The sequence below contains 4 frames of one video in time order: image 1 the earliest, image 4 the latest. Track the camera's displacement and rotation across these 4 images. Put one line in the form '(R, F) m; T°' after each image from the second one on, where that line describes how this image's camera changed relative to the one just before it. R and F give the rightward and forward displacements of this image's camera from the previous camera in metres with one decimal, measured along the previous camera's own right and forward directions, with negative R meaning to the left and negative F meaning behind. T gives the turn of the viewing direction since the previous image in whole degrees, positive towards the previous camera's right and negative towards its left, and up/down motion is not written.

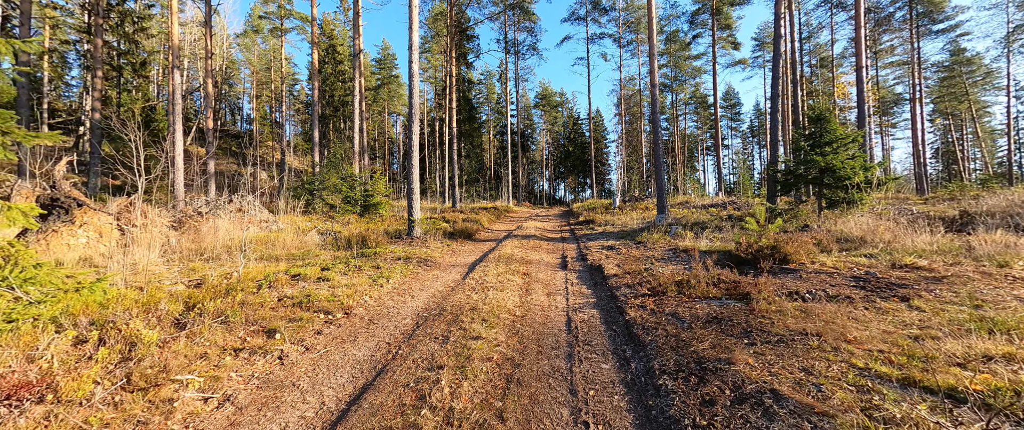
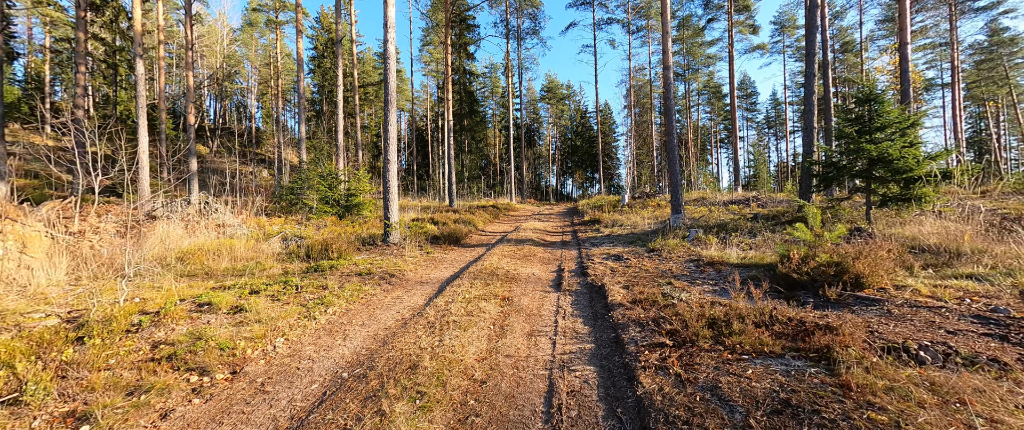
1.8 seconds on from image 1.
(+0.4, +1.3) m; -1°
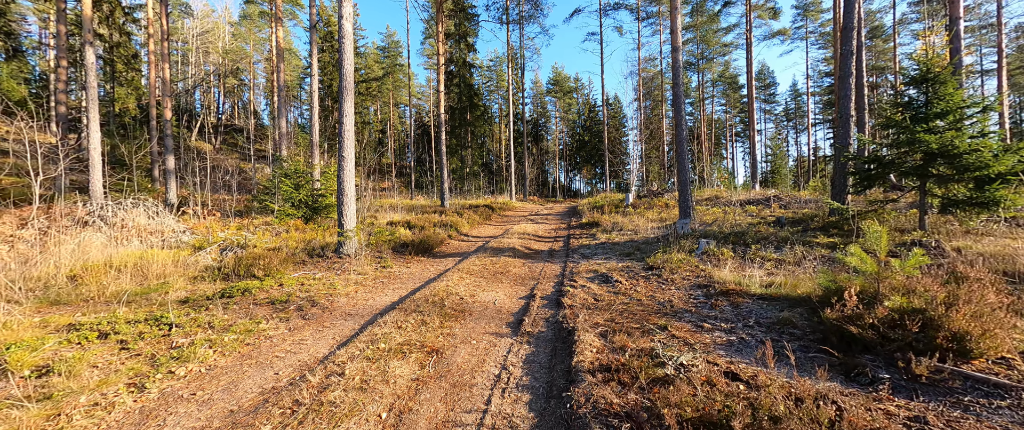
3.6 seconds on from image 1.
(+0.7, +1.3) m; -2°
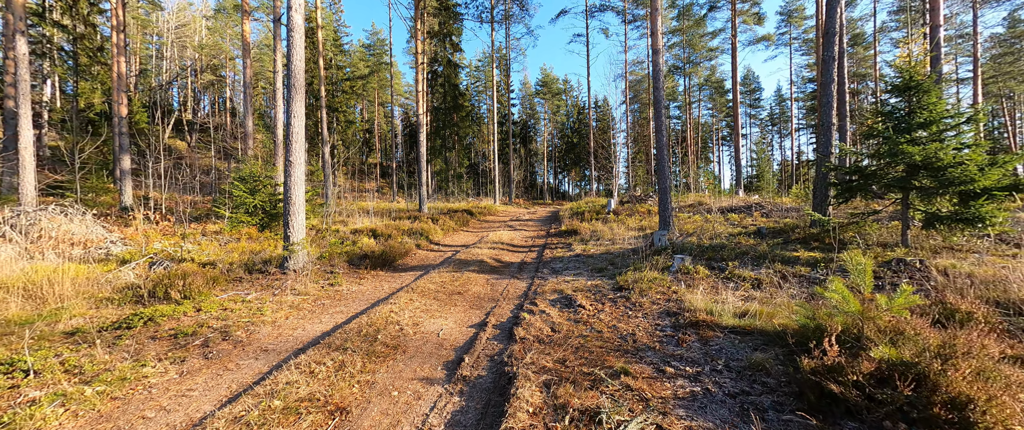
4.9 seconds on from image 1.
(+0.5, +0.5) m; +2°
